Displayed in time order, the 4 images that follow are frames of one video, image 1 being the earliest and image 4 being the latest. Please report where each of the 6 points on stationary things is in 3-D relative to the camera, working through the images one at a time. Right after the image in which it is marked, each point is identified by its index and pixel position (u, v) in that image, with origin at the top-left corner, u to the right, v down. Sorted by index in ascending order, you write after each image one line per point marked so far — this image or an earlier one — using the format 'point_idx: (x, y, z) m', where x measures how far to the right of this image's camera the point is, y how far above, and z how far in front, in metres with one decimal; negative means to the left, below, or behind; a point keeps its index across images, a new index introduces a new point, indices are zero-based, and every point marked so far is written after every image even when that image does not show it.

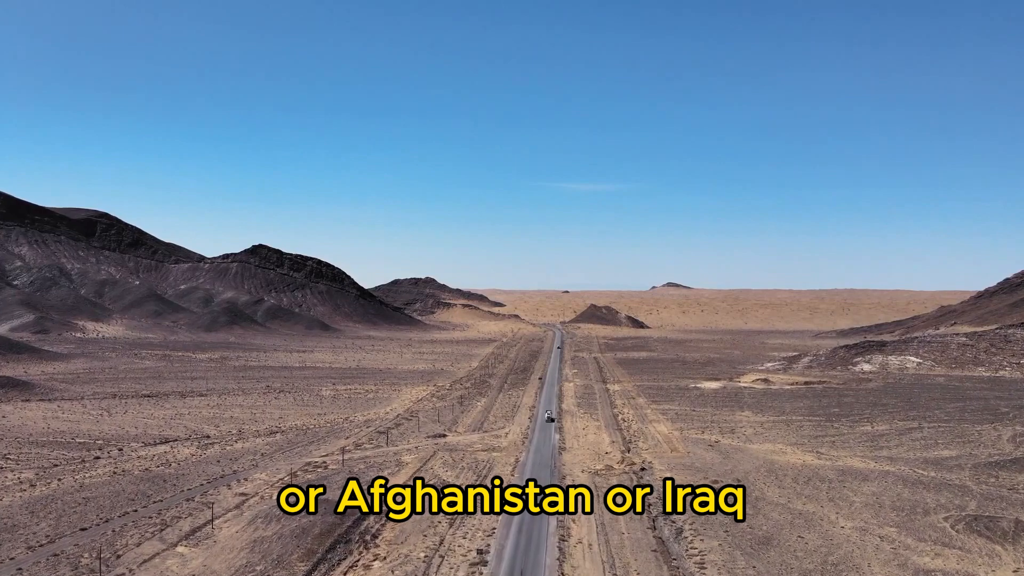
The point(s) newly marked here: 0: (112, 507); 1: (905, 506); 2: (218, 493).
0: (-10.6, -5.8, +17.7) m
1: (+10.0, -5.6, +17.0) m
2: (-8.2, -5.8, +18.7) m
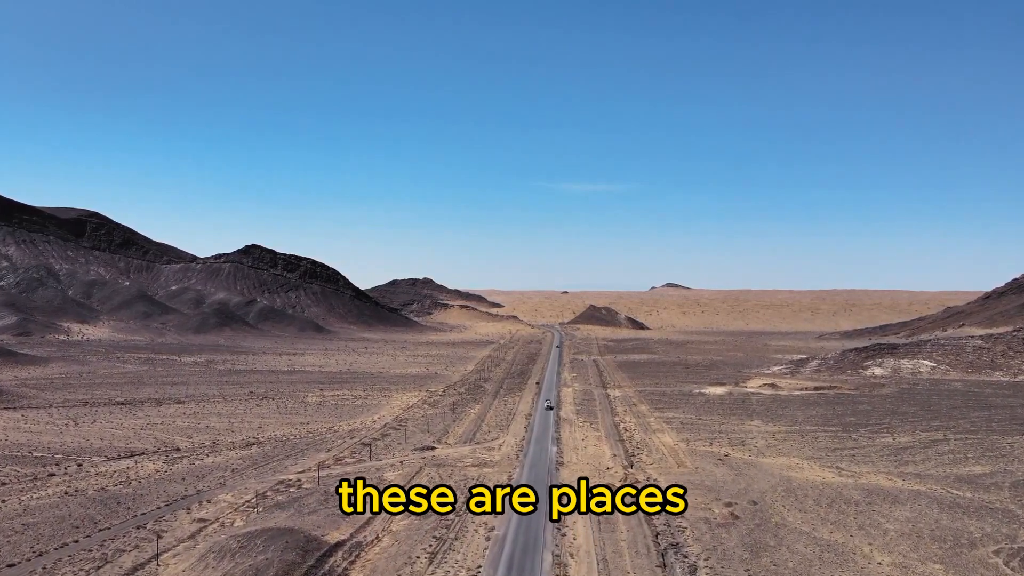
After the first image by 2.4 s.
0: (-10.8, -5.8, +15.7) m
1: (+9.8, -5.6, +15.1) m
2: (-8.5, -5.8, +16.7) m
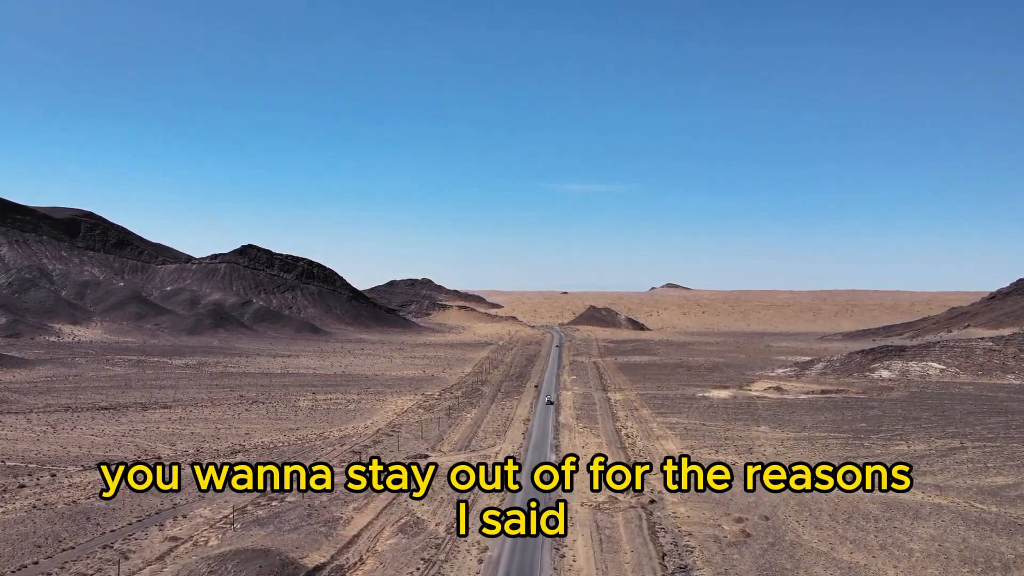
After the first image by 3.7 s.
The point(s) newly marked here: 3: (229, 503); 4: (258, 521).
0: (-10.9, -5.9, +14.6) m
1: (+9.7, -5.6, +14.0) m
2: (-8.6, -5.8, +15.6) m
3: (-7.8, -5.9, +18.4) m
4: (-6.3, -5.8, +16.6) m
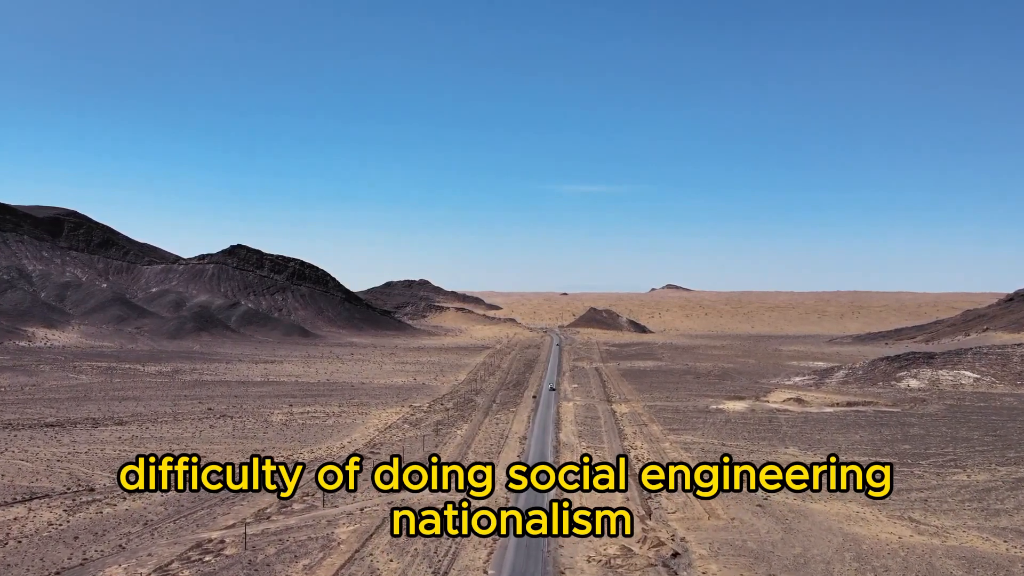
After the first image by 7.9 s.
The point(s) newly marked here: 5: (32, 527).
0: (-11.1, -5.9, +11.1) m
1: (+9.5, -5.7, +10.4) m
2: (-8.8, -5.9, +12.1) m
3: (-8.0, -6.0, +14.9) m
4: (-6.5, -5.8, +13.1) m
5: (-12.3, -6.1, +16.3) m
